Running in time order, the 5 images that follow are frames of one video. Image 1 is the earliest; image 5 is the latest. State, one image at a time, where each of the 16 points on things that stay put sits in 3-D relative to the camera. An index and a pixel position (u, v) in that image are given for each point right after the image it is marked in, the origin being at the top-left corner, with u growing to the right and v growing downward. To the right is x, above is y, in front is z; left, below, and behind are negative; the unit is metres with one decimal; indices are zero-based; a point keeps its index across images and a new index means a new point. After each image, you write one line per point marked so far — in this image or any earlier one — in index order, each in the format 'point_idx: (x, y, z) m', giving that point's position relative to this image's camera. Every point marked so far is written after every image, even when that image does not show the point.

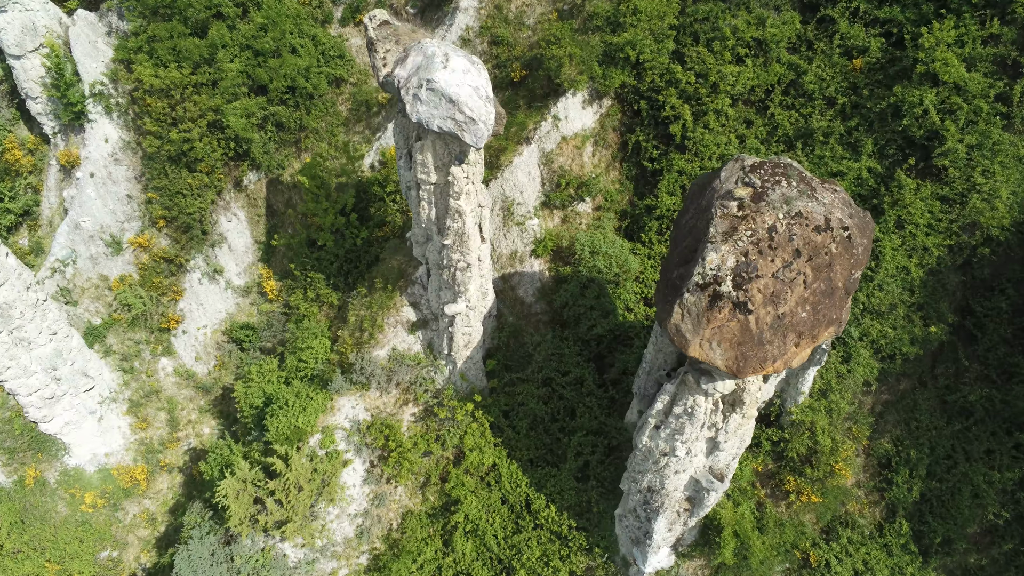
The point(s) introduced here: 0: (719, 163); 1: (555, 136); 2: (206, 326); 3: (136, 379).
0: (+3.5, +2.1, +12.6) m
1: (+0.7, +2.6, +12.9) m
2: (-6.6, -0.8, +16.2) m
3: (-8.1, -2.0, +16.0) m
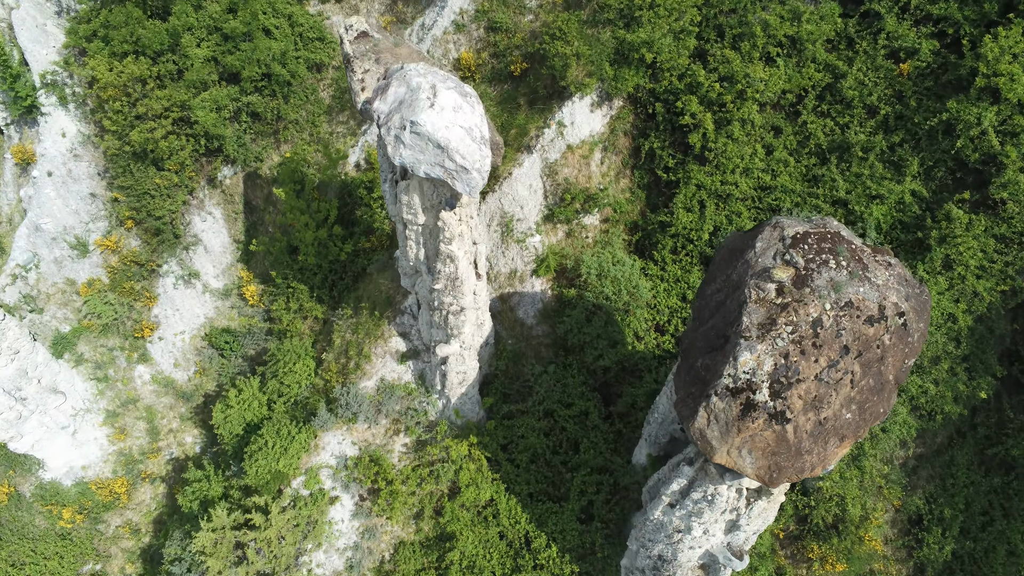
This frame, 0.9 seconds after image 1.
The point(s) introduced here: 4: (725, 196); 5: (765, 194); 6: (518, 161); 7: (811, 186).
0: (+3.5, +1.6, +11.2) m
1: (+0.7, +2.2, +11.6) m
2: (-6.7, -0.9, +15.2) m
3: (-8.1, -2.0, +15.1) m
4: (+3.2, +1.4, +11.3) m
5: (+3.8, +1.4, +11.3) m
6: (+0.1, +1.9, +11.6) m
7: (+4.4, +1.5, +11.0) m
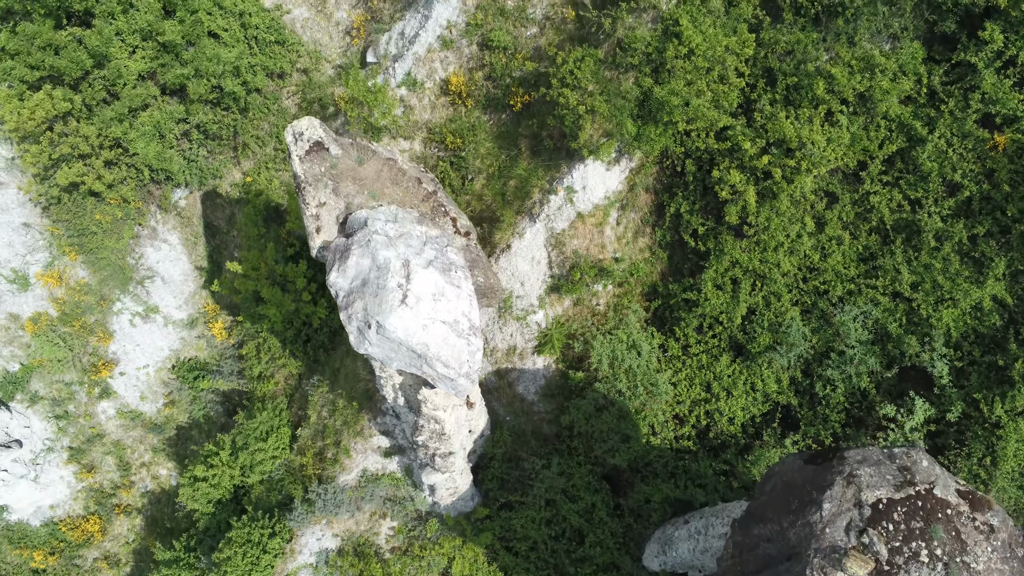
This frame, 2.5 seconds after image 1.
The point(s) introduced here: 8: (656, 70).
0: (+3.5, +0.4, +9.4) m
1: (+0.7, +1.0, +9.6) m
2: (-6.7, -1.4, +13.7) m
3: (-8.1, -2.5, +13.8) m
4: (+3.2, +0.2, +9.5) m
5: (+3.8, +0.2, +9.5) m
6: (+0.1, +0.7, +9.7) m
7: (+4.4, +0.2, +9.2) m
8: (+1.7, +2.6, +8.8) m
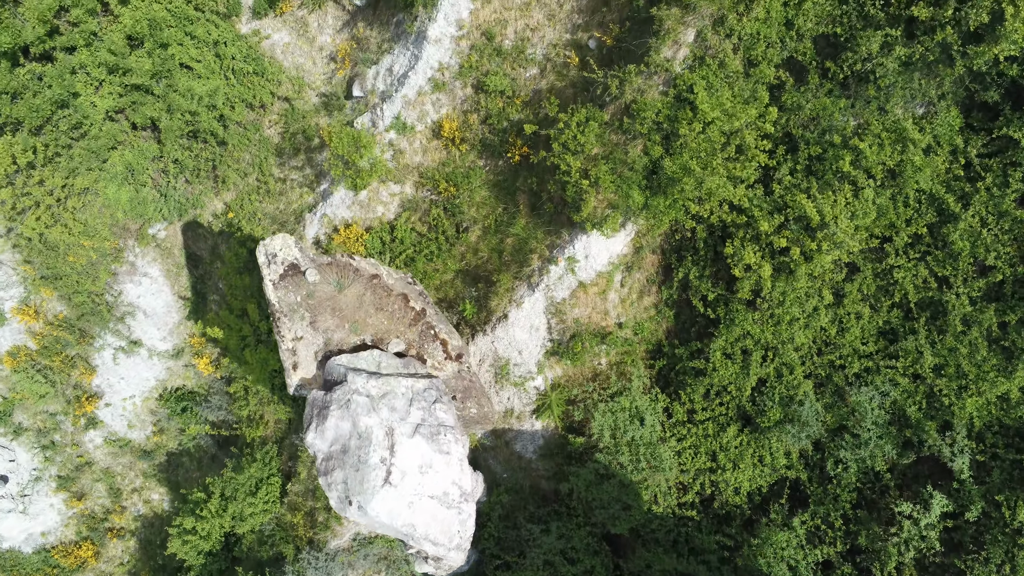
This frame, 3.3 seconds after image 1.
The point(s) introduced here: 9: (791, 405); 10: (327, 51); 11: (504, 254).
0: (+3.4, -0.5, +8.8) m
1: (+0.7, +0.1, +9.0) m
2: (-6.7, -1.9, +13.3) m
3: (-8.1, -3.0, +13.5) m
4: (+3.2, -0.7, +9.0) m
5: (+3.7, -0.7, +8.9) m
6: (+0.1, -0.1, +9.1) m
7: (+4.4, -0.7, +8.7) m
8: (+1.7, +1.6, +8.0) m
9: (+3.4, -1.4, +9.0) m
10: (-2.7, +3.4, +10.8) m
11: (-0.1, +0.4, +9.5) m
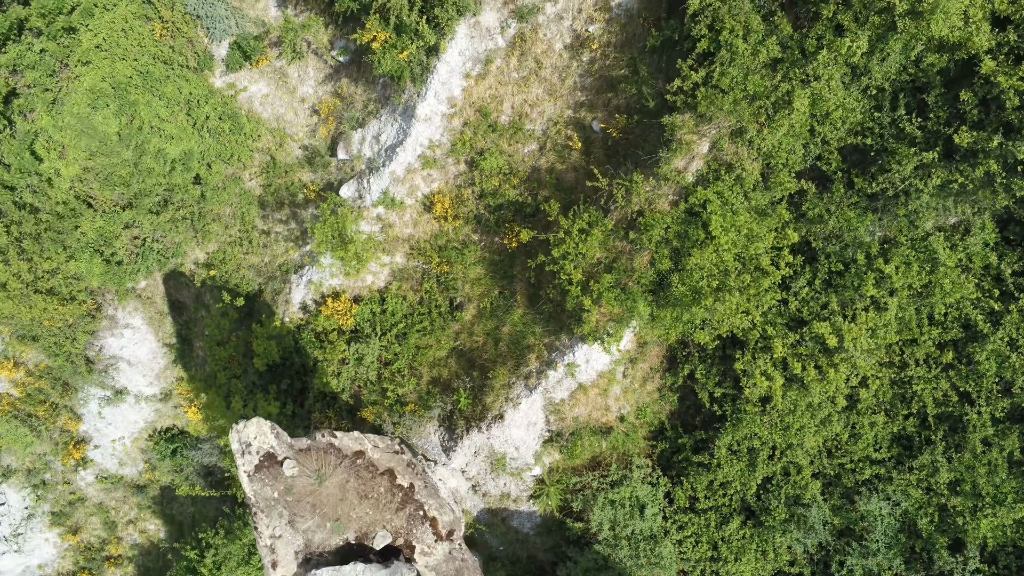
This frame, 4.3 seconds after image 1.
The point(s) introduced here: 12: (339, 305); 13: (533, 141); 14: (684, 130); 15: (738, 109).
0: (+3.4, -1.7, +8.4) m
1: (+0.6, -1.1, +8.5) m
2: (-6.8, -2.6, +13.0) m
3: (-8.2, -3.6, +13.3) m
4: (+3.1, -1.9, +8.6) m
5: (+3.7, -1.9, +8.5) m
6: (0.0, -1.3, +8.7) m
7: (+4.3, -1.9, +8.3) m
8: (+1.6, +0.4, +7.4) m
9: (+3.3, -2.6, +8.7) m
10: (-2.7, +2.5, +10.0) m
11: (-0.1, -0.7, +9.0) m
12: (-2.3, -0.2, +9.8) m
13: (+0.2, +1.7, +8.6) m
14: (+1.6, +1.5, +7.0) m
15: (+2.1, +1.6, +6.8) m
